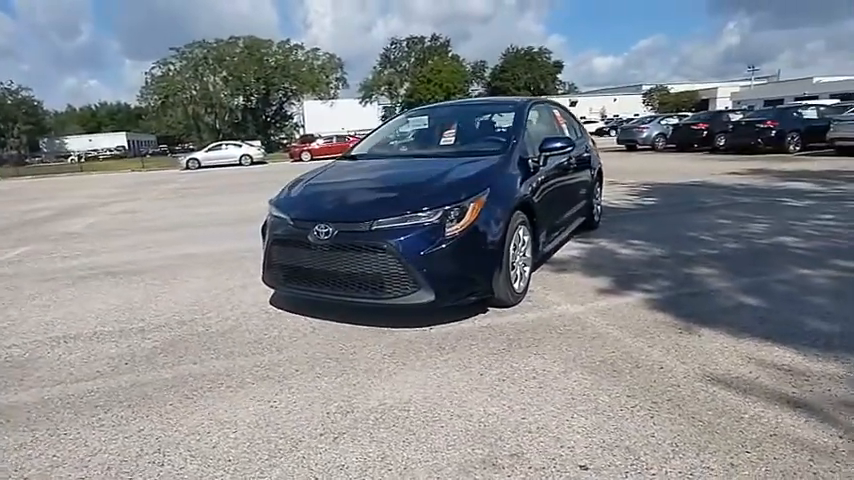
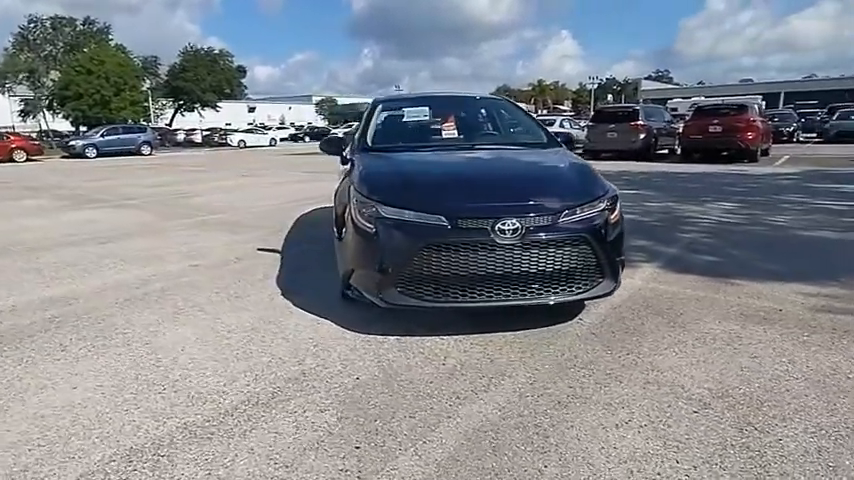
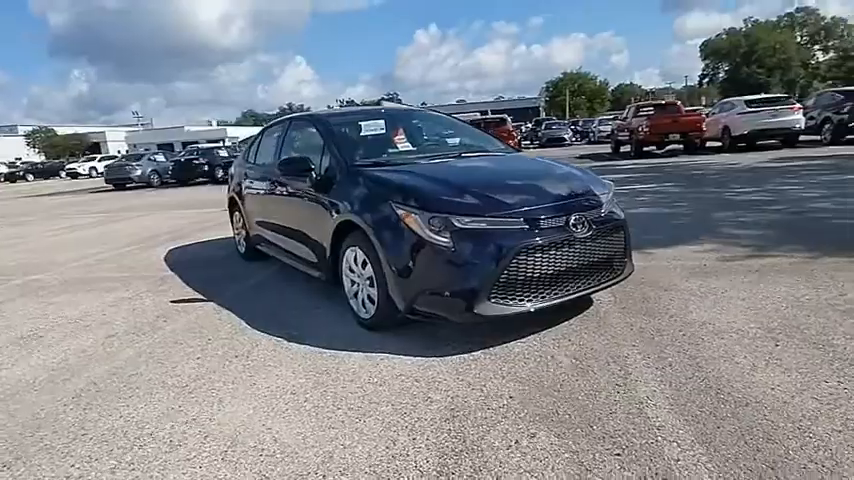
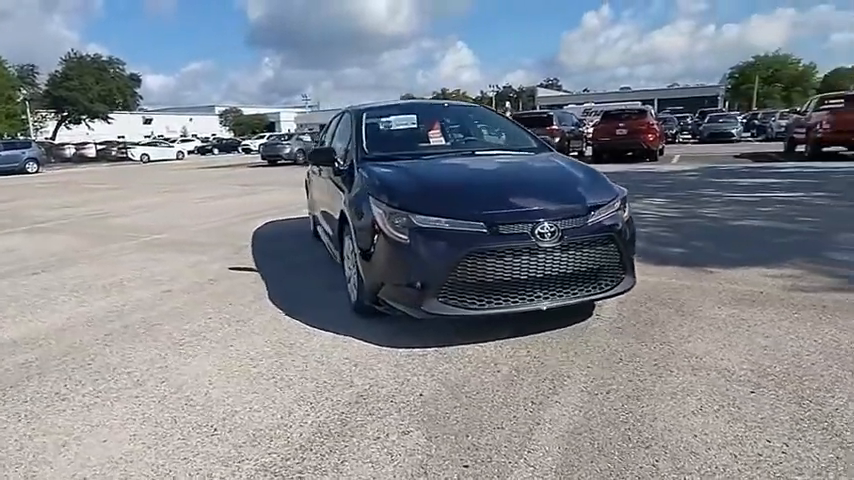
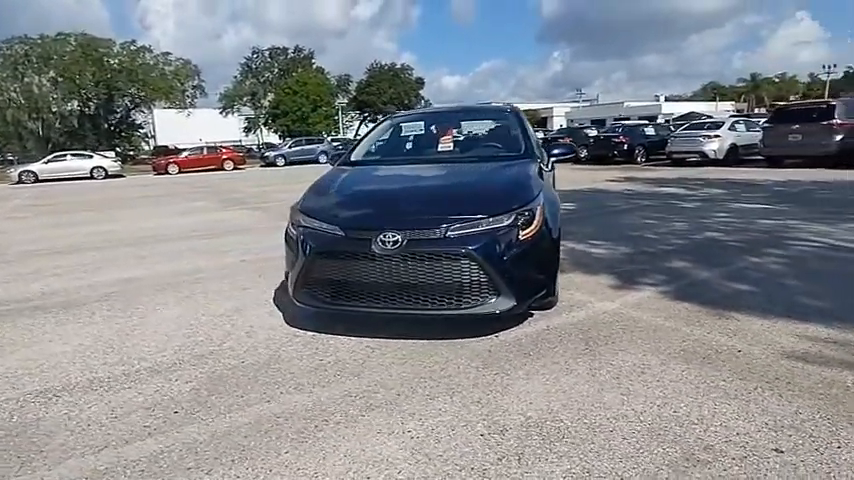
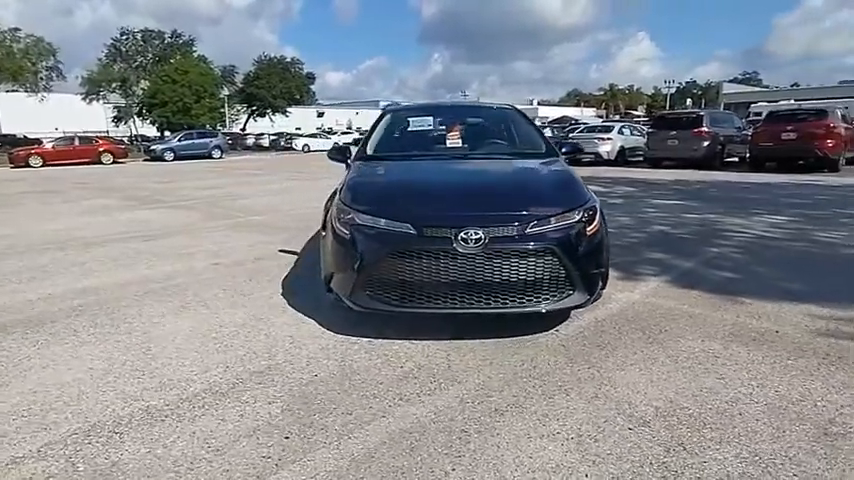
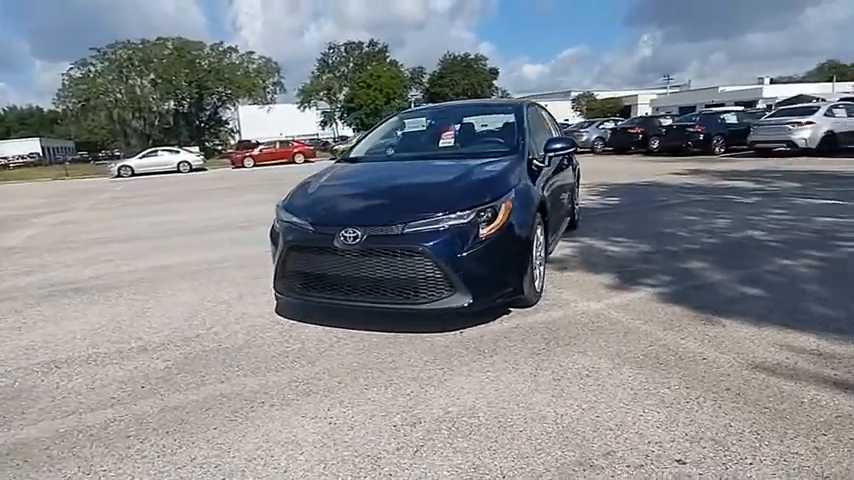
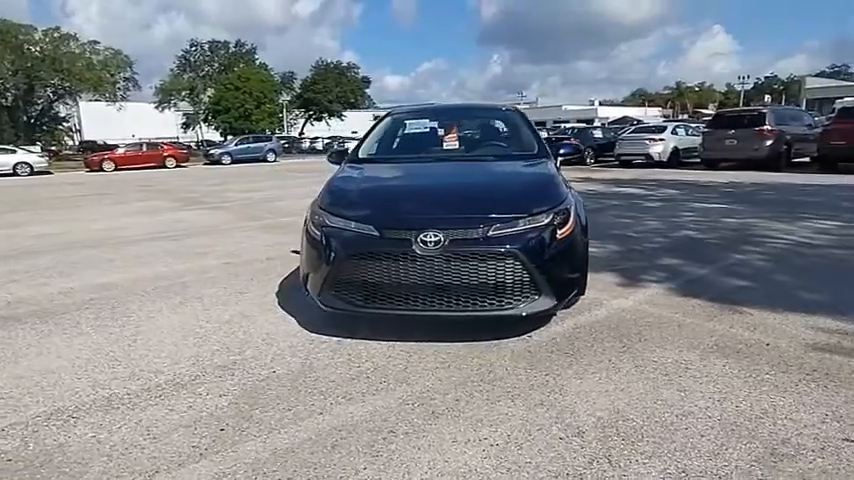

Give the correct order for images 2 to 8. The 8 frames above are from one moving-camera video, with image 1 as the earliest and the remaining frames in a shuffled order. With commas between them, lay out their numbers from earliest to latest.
7, 5, 8, 6, 2, 4, 3
